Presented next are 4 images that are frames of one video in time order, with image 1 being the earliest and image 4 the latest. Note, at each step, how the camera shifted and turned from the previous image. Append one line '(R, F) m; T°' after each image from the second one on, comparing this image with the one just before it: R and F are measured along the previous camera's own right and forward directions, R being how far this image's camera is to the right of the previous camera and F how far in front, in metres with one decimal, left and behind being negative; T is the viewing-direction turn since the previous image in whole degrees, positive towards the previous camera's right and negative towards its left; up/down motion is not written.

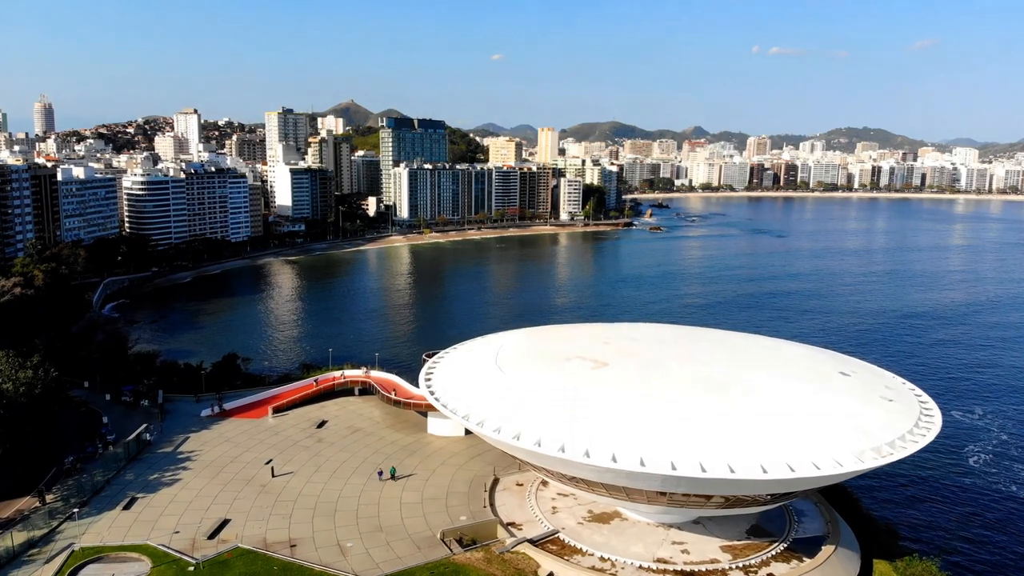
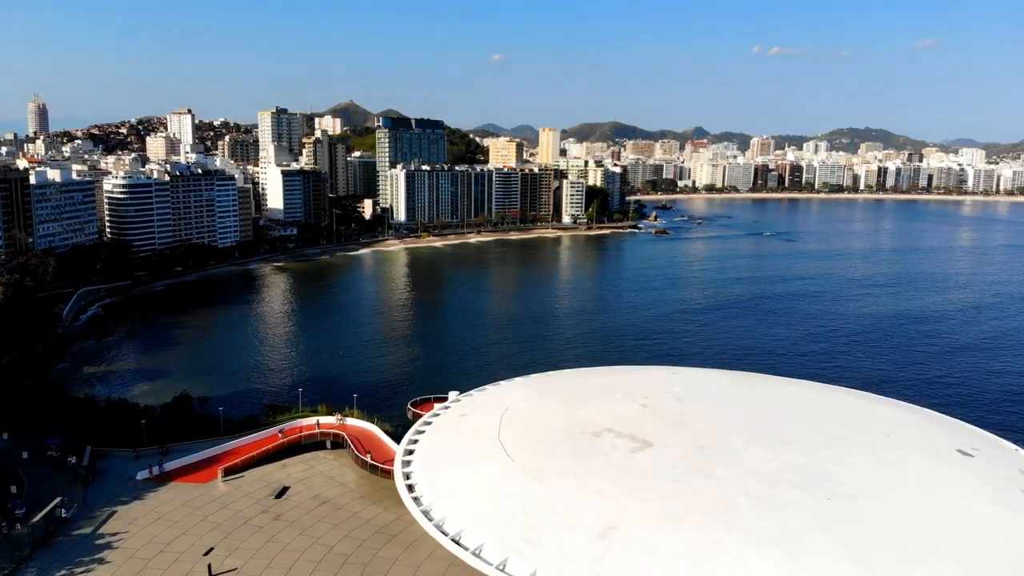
(-0.1, +2.3) m; 0°
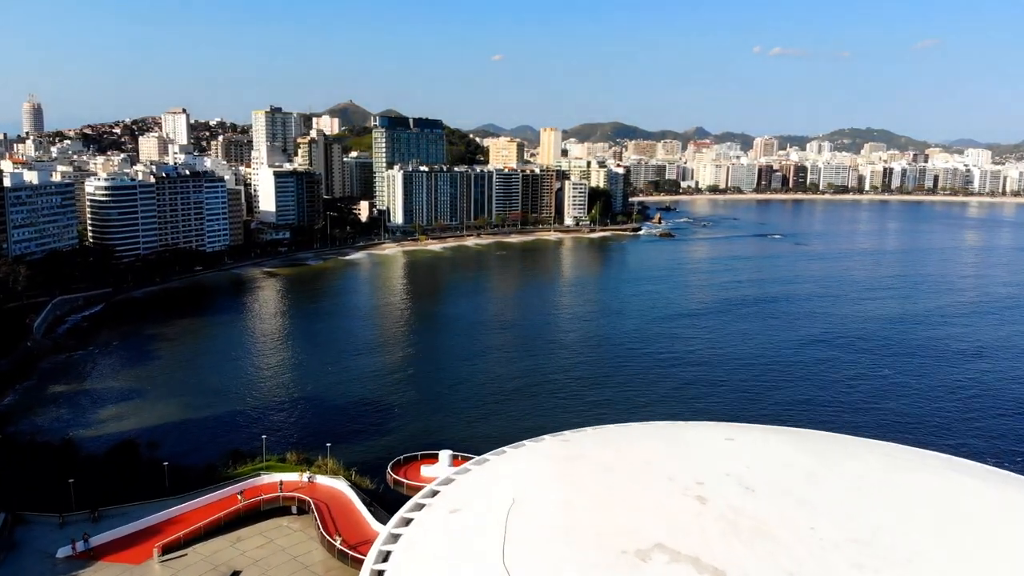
(-0.1, +2.0) m; 0°
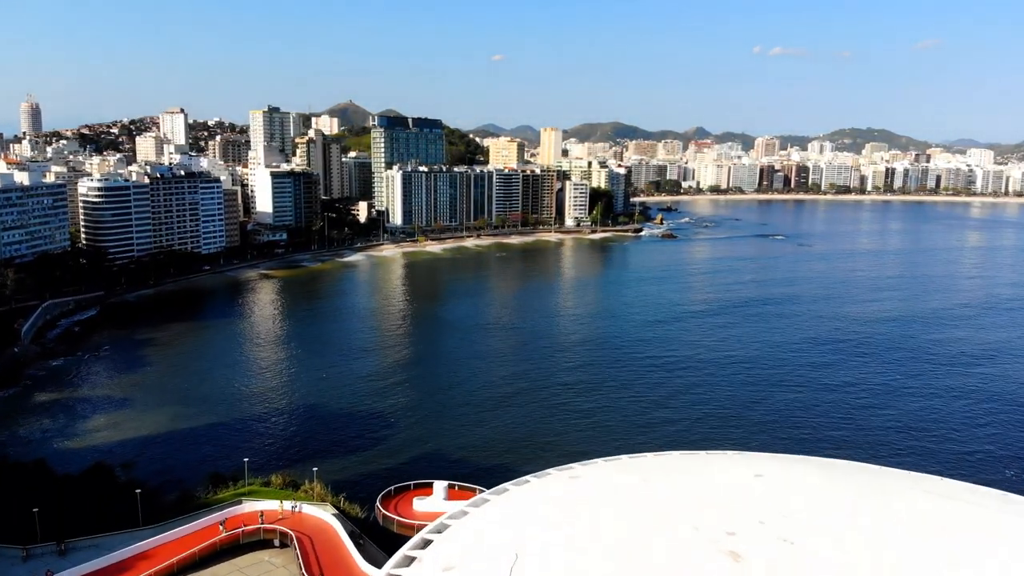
(0.0, +0.7) m; 0°
